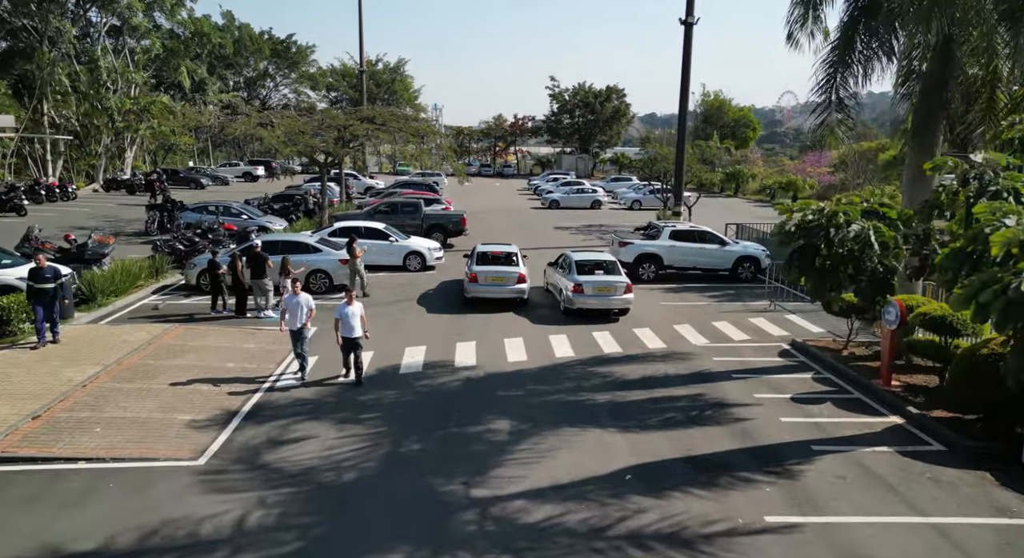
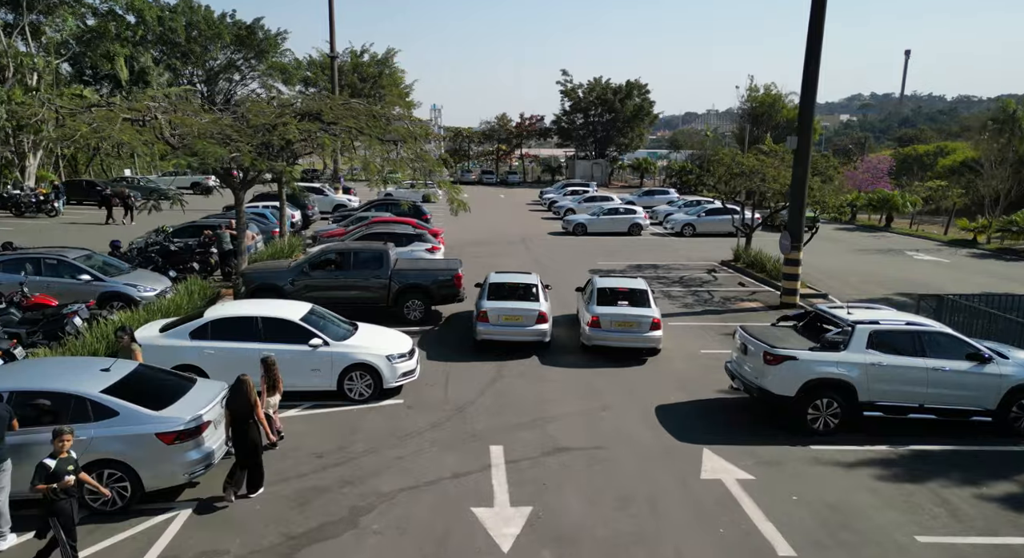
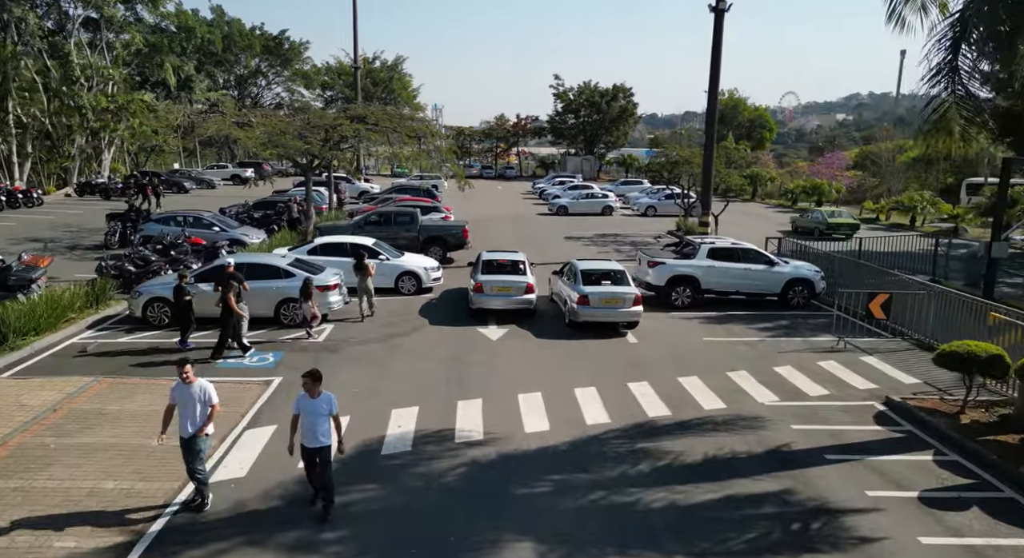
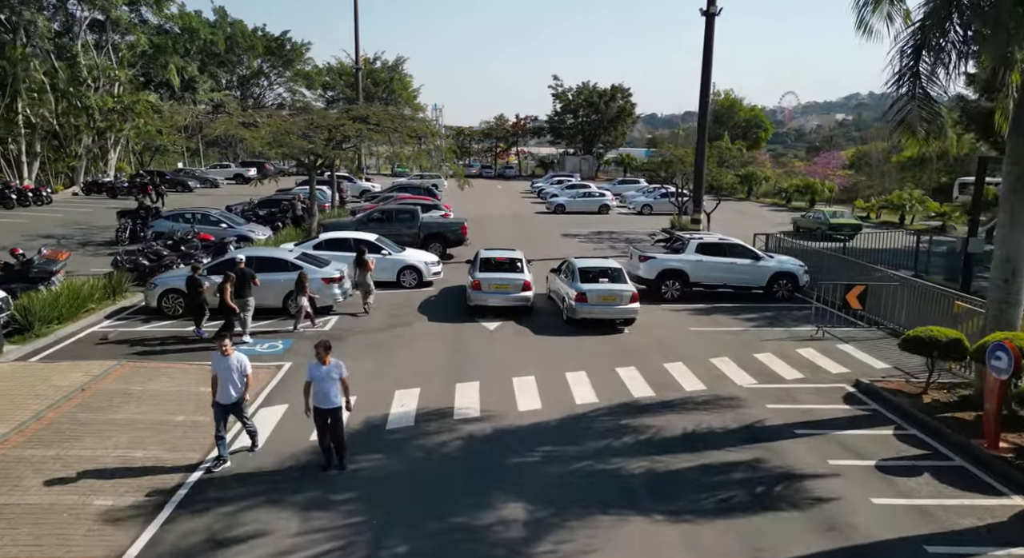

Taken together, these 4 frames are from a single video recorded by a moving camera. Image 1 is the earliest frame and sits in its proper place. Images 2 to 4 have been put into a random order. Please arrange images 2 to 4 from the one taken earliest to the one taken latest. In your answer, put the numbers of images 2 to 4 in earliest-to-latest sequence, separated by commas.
4, 3, 2
